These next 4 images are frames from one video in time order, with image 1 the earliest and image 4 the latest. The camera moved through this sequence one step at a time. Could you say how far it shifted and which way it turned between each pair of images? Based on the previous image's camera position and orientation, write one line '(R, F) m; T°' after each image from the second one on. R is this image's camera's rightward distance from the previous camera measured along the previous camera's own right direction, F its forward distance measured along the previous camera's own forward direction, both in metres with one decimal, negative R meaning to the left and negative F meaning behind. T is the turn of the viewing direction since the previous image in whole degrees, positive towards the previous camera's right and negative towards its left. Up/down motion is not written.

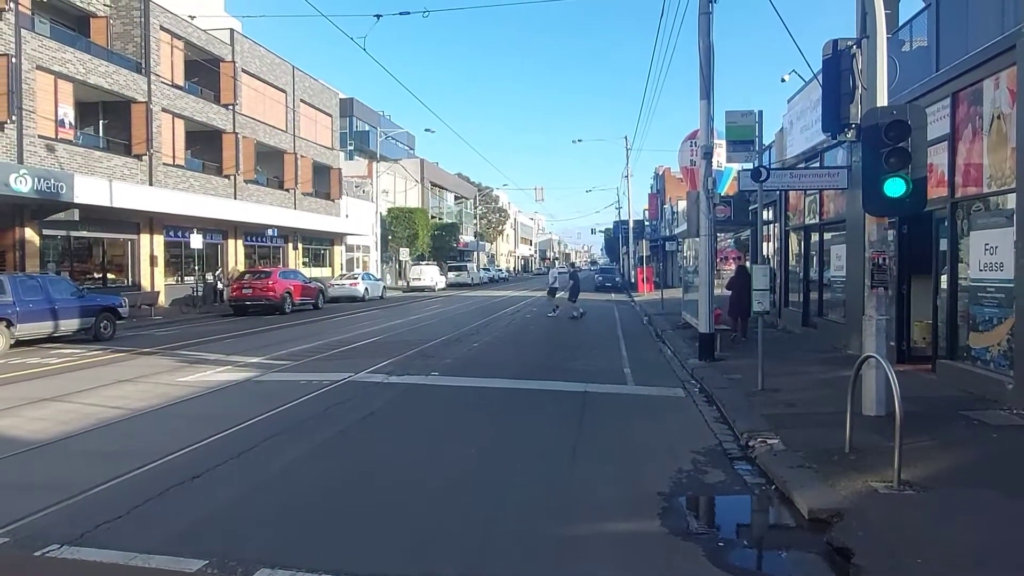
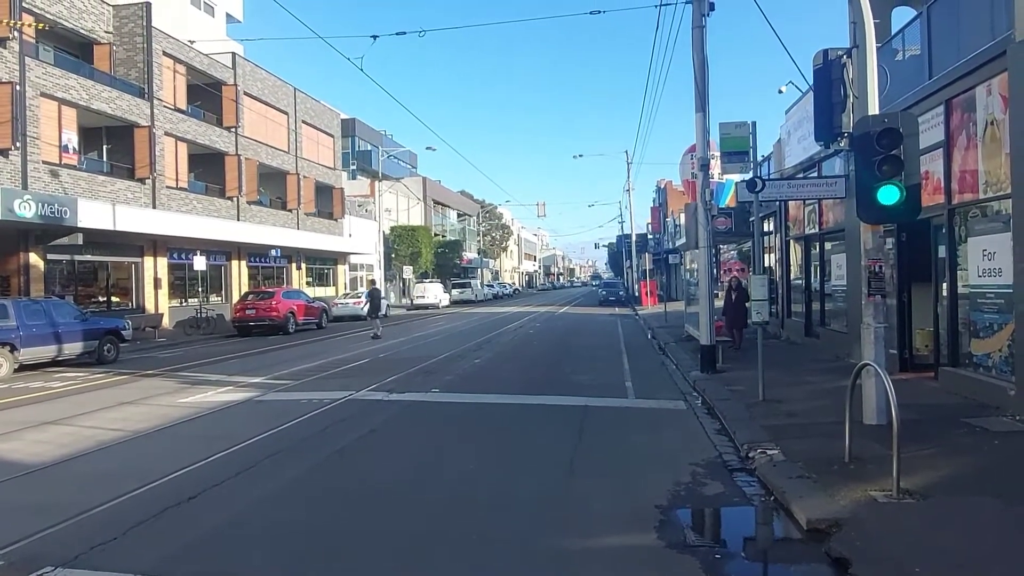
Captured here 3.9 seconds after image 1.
(+0.1, 0.0) m; 0°
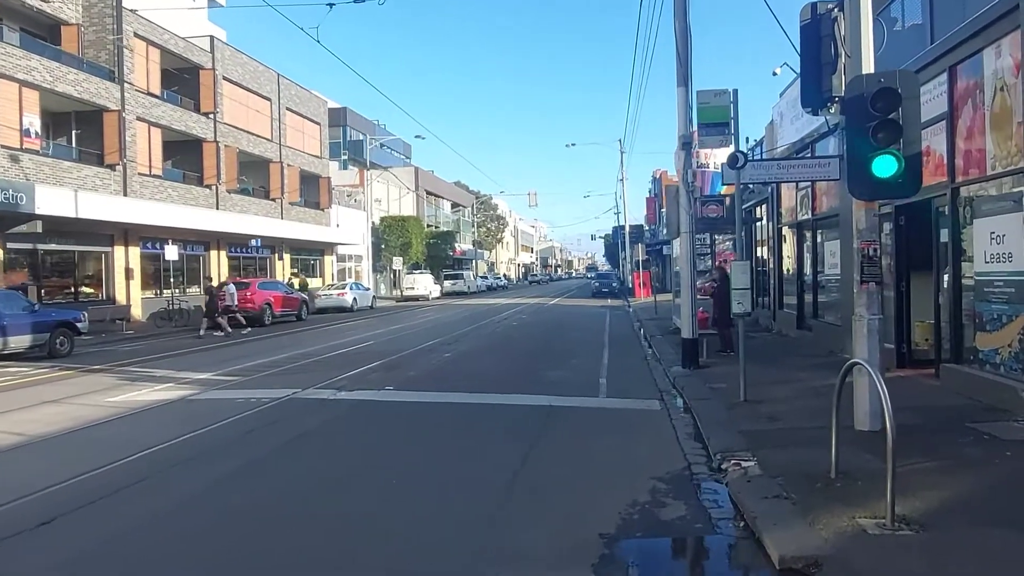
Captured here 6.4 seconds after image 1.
(+0.6, +1.1) m; 0°
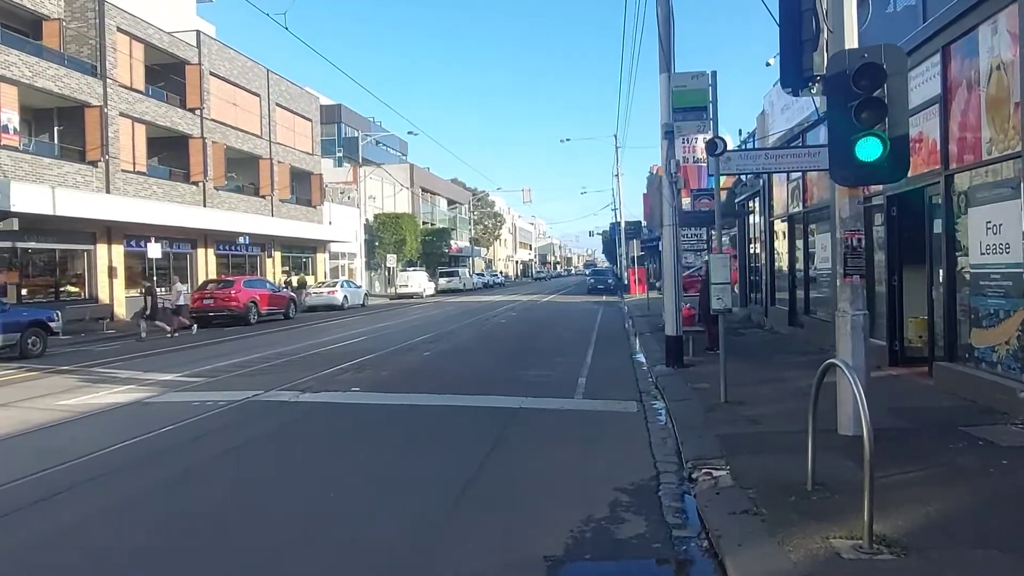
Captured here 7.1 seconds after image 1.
(+0.4, +0.6) m; 0°
